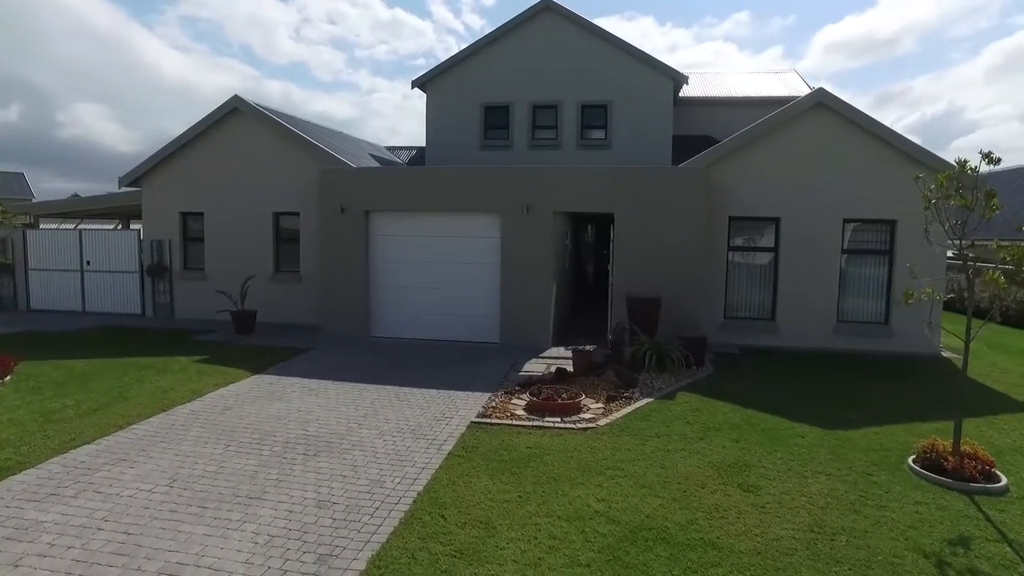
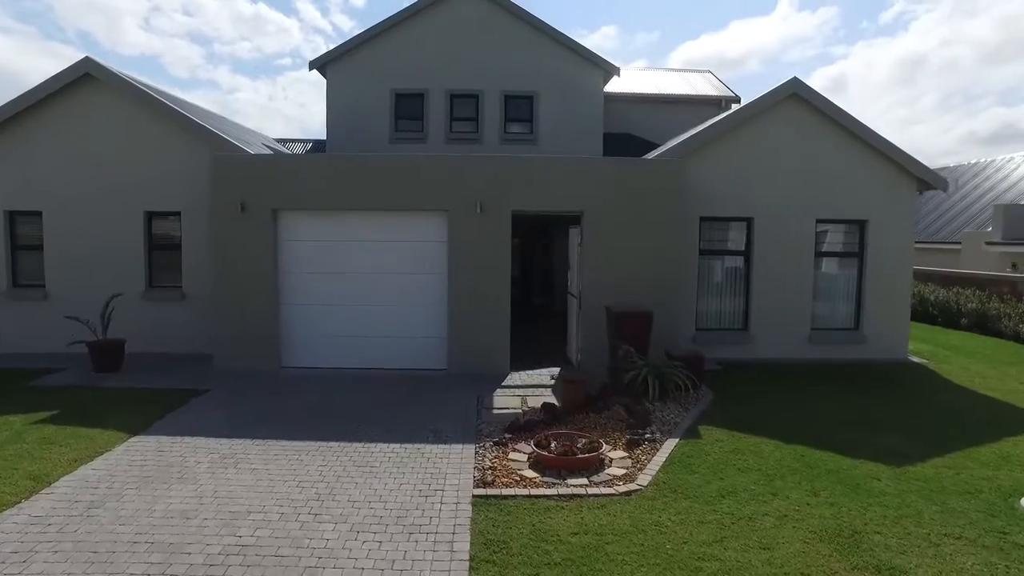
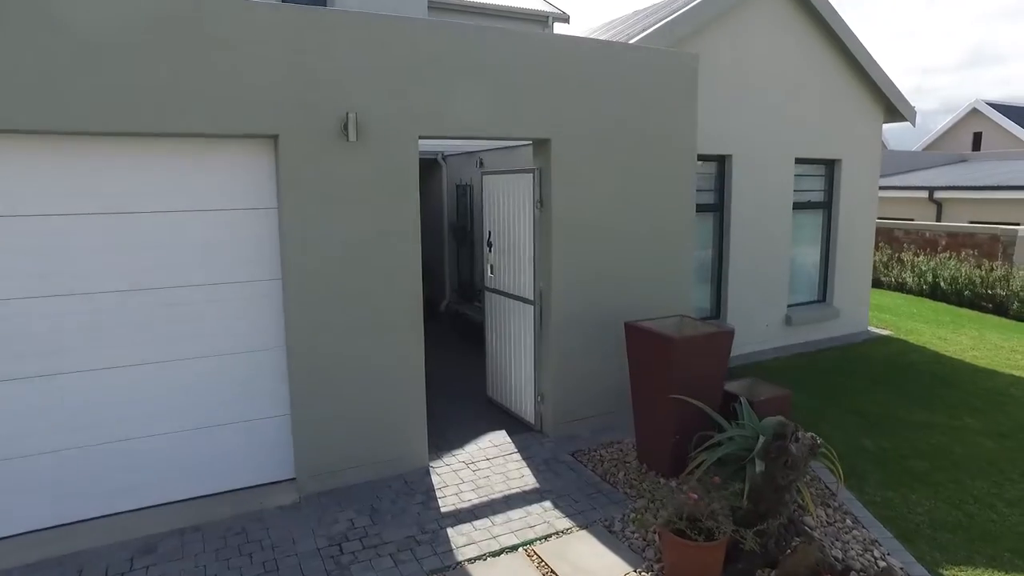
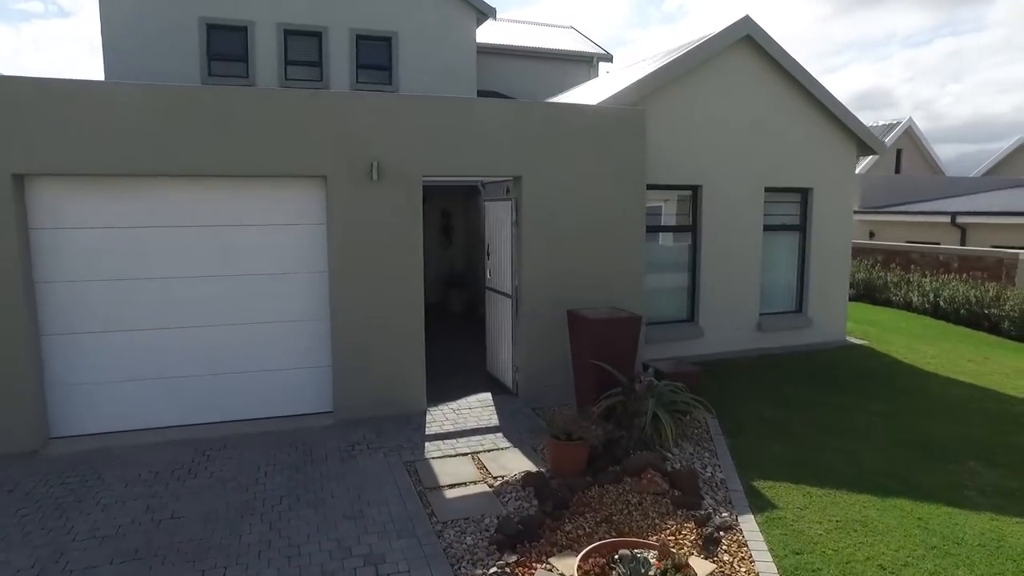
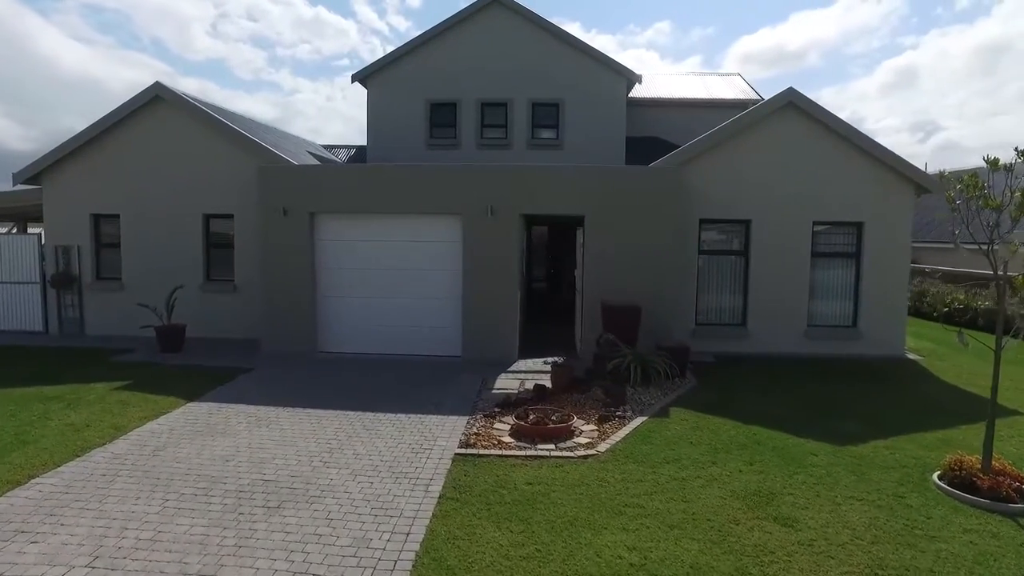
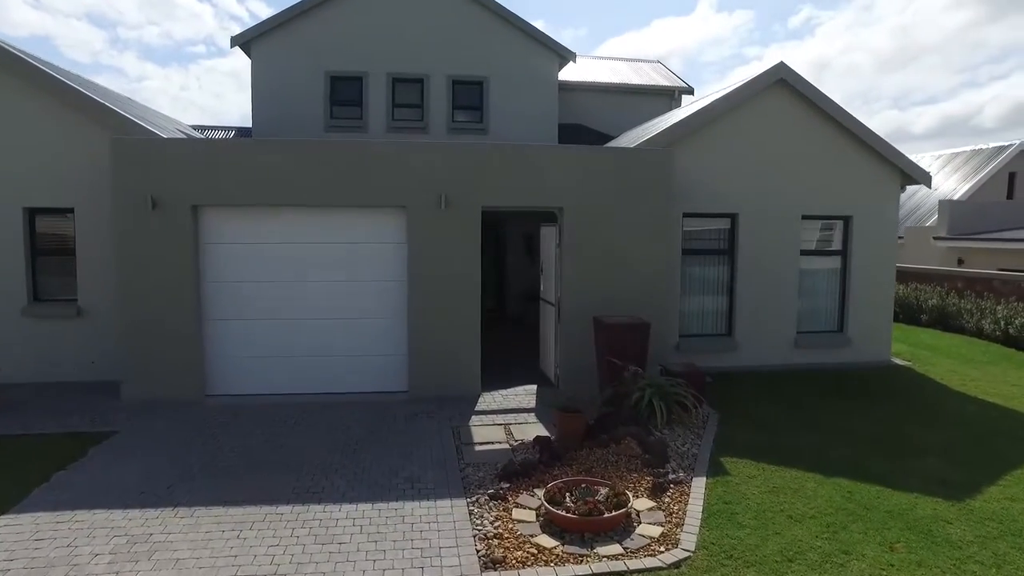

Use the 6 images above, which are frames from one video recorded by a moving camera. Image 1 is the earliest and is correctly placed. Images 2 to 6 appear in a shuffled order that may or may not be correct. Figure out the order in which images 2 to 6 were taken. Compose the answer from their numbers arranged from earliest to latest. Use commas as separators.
5, 2, 6, 4, 3
